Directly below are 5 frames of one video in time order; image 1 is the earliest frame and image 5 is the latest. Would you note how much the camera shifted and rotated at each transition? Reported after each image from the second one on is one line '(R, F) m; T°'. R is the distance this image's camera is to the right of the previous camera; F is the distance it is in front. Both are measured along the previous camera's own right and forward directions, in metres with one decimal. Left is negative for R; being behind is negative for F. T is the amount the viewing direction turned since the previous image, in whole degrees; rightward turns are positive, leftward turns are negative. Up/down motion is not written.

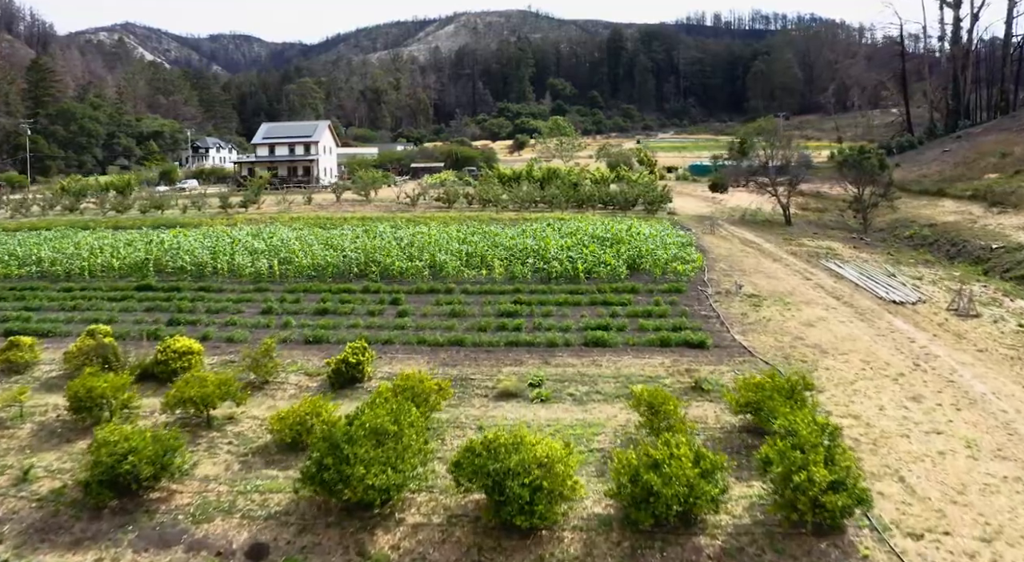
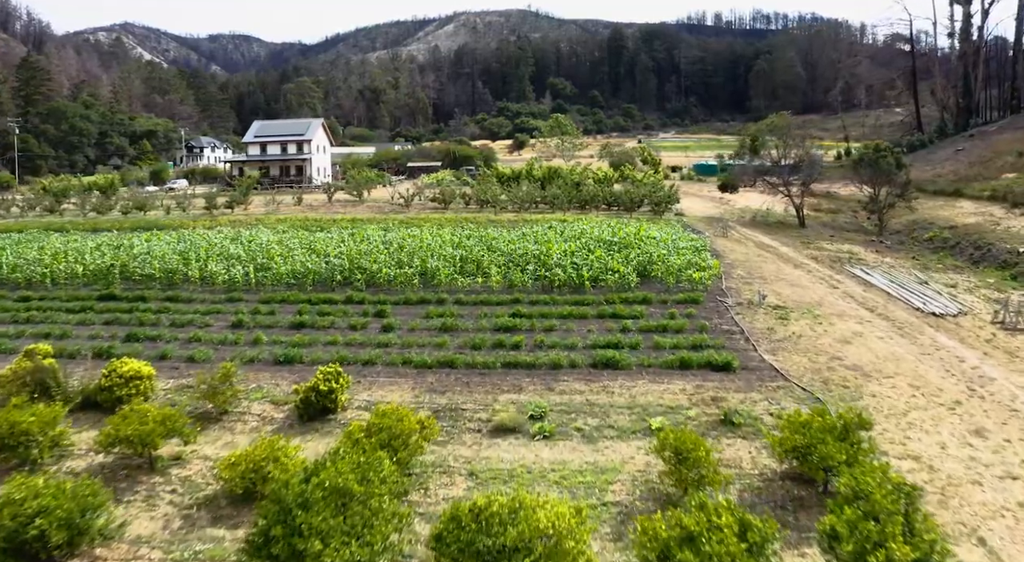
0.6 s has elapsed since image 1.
(0.0, +1.3) m; 0°
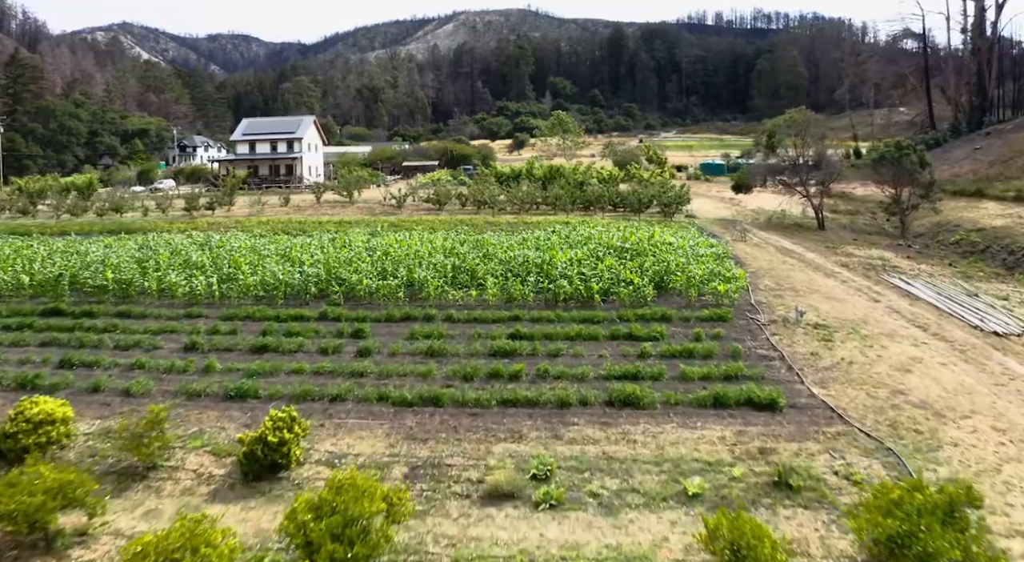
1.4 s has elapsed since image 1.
(0.0, +1.6) m; 0°
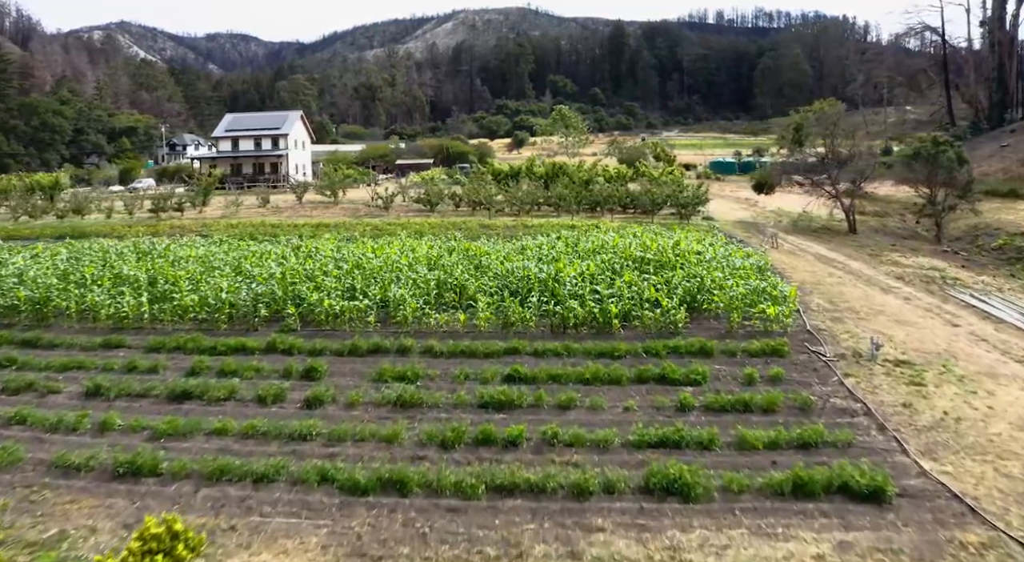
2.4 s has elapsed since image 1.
(0.0, +2.2) m; 0°
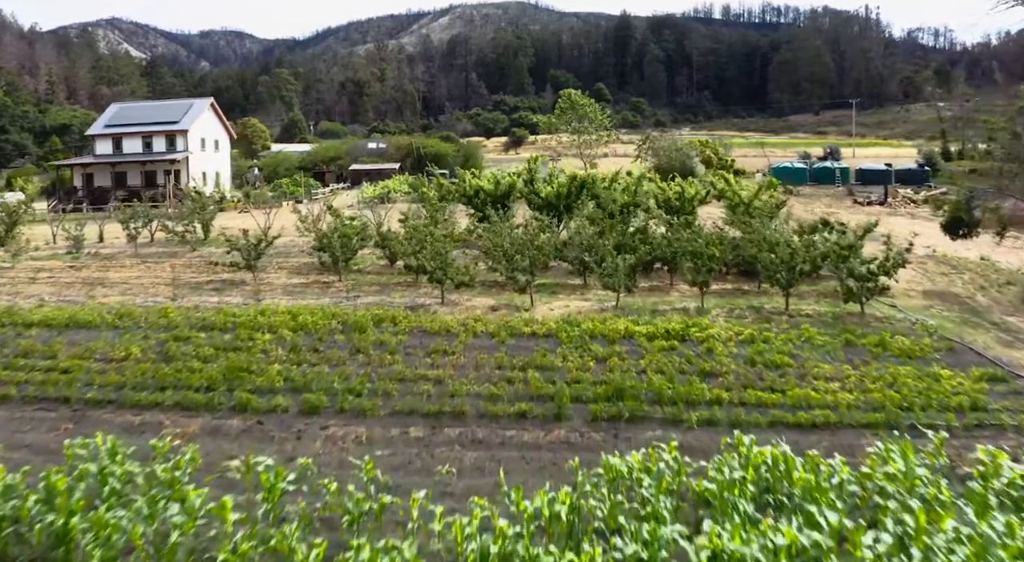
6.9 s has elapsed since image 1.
(+0.3, +10.1) m; 0°
